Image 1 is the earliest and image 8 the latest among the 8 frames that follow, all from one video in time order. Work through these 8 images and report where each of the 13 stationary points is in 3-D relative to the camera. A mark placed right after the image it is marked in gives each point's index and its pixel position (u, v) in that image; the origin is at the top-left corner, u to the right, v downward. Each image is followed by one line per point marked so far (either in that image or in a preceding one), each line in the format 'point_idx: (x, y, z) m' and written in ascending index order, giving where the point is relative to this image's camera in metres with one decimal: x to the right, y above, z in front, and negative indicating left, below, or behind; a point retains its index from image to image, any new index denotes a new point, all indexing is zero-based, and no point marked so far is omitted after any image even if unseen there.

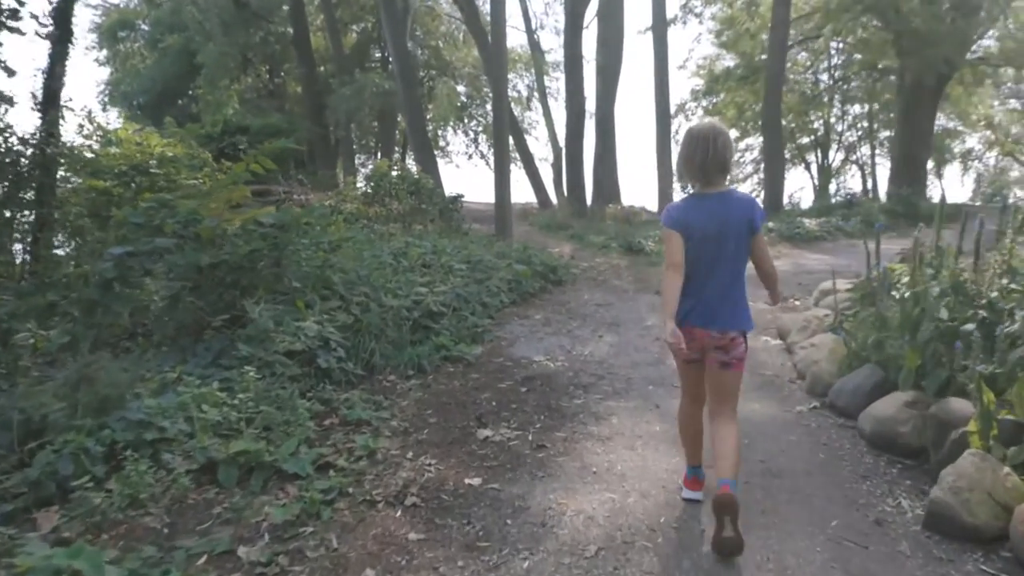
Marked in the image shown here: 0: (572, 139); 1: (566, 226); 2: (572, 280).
0: (+1.6, +3.9, +18.8) m
1: (+1.3, +1.5, +17.5) m
2: (+0.9, +0.1, +10.5) m
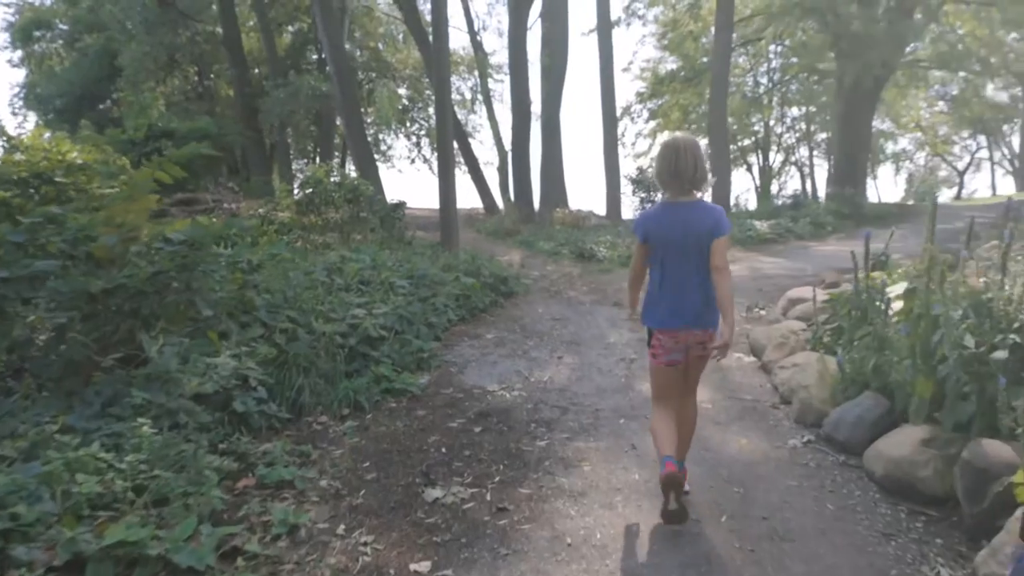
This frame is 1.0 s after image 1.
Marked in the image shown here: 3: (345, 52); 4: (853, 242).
0: (+0.2, +3.7, +18.2) m
1: (+0.1, +1.3, +16.8) m
2: (+0.2, -0.1, +9.9) m
3: (-3.6, +5.0, +15.2) m
4: (+7.5, +1.0, +15.7) m
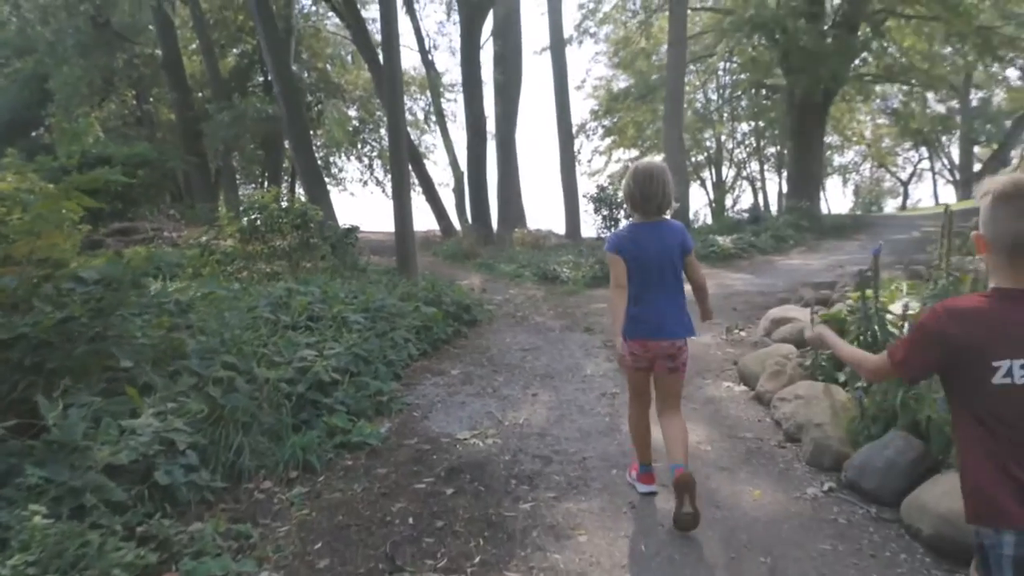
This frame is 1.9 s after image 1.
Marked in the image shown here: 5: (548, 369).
0: (-0.9, +3.1, +17.6) m
1: (-0.9, +0.8, +16.2) m
2: (-0.3, -0.4, +9.3) m
3: (-4.5, +4.4, +14.5) m
4: (+6.6, +0.7, +15.6) m
5: (+0.3, -0.8, +6.6) m
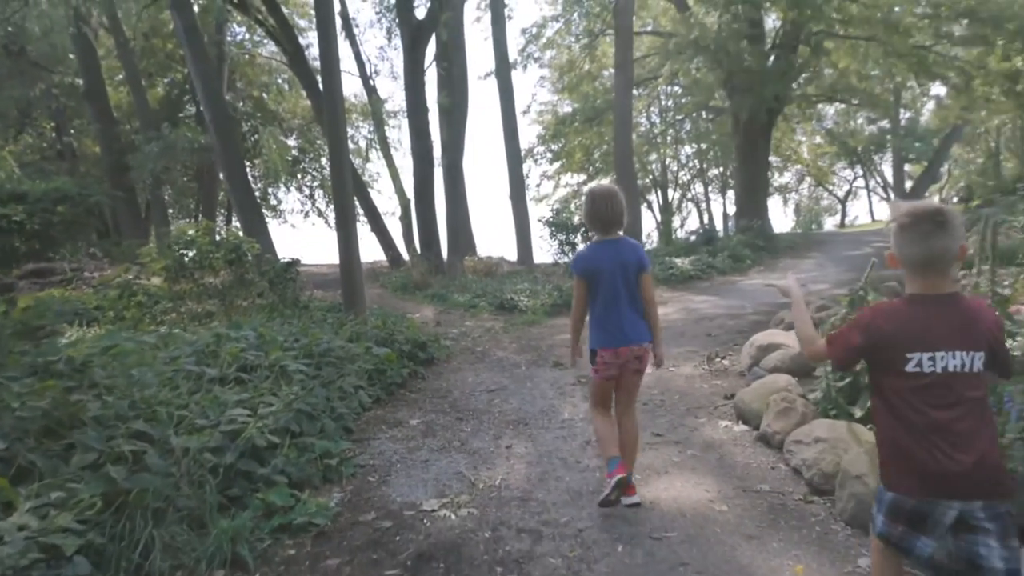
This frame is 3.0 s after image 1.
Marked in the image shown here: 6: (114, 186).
0: (-2.1, +2.3, +16.9) m
1: (-1.9, +0.1, +15.4) m
2: (-0.8, -0.8, +8.5) m
3: (-5.5, +3.6, +13.5) m
4: (+5.6, +0.3, +15.3) m
5: (+0.1, -1.1, +5.9) m
6: (-11.1, +2.9, +19.9) m
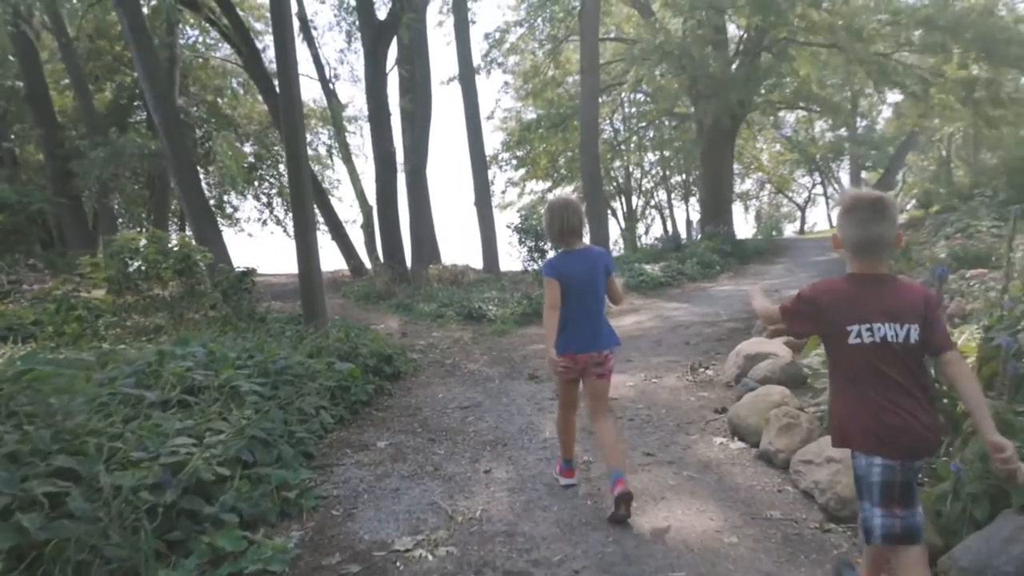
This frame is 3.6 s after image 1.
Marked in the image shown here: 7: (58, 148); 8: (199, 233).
0: (-2.9, +2.1, +16.3) m
1: (-2.6, -0.1, +14.9) m
2: (-1.1, -0.9, +8.0) m
3: (-6.1, +3.4, +12.8) m
4: (+4.9, +0.1, +15.1) m
5: (-0.1, -1.1, +5.4) m
6: (-12.1, +2.5, +18.9) m
7: (-12.1, +3.7, +18.9) m
8: (-5.7, +1.0, +12.9) m
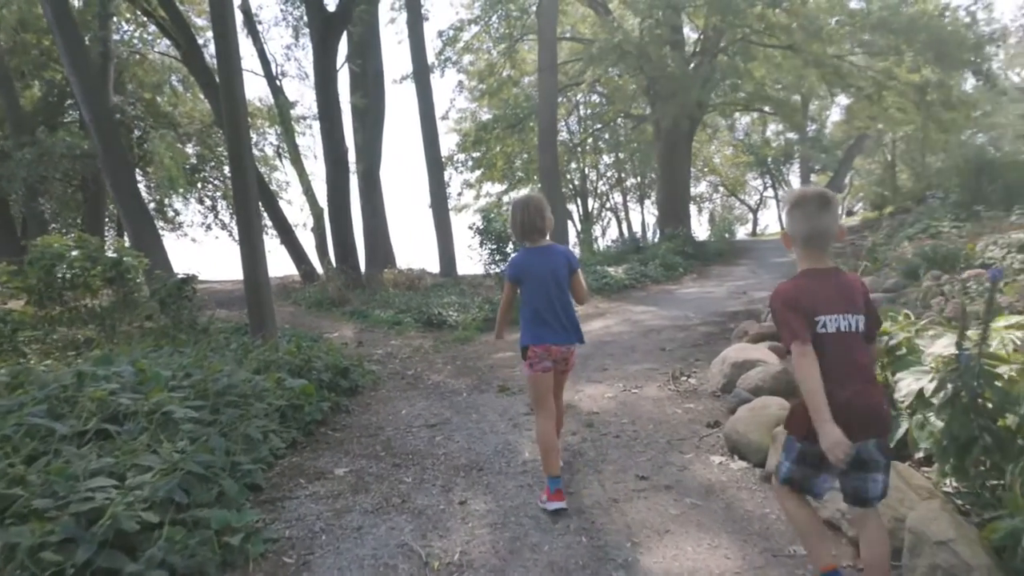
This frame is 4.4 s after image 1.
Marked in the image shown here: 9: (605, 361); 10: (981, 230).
0: (-3.8, +2.0, +15.6) m
1: (-3.4, -0.3, +14.1) m
2: (-1.4, -1.0, +7.3) m
3: (-6.8, +3.3, +11.9) m
4: (+4.1, +0.1, +14.9) m
5: (-0.3, -1.2, +4.9) m
6: (-13.1, +2.3, +17.5) m
7: (-13.2, +3.5, +17.5) m
8: (-6.3, +0.9, +11.9) m
9: (+1.0, -0.8, +7.9) m
10: (+8.5, +1.1, +12.9) m
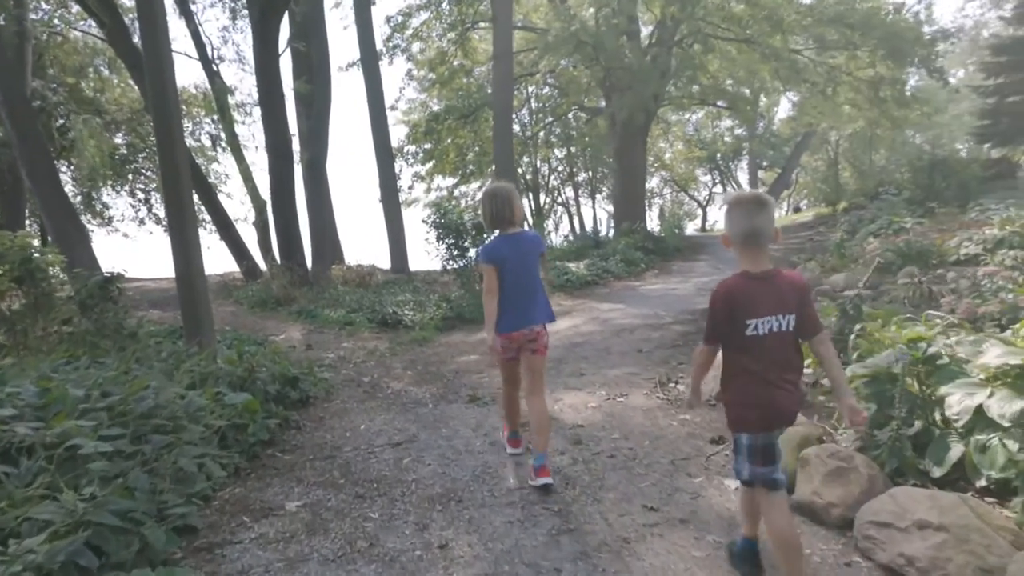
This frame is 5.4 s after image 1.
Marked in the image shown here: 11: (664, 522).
0: (-4.7, +2.0, +14.6) m
1: (-4.1, -0.2, +13.2) m
2: (-1.7, -1.0, +6.6) m
3: (-7.5, +3.3, +10.7) m
4: (+3.2, +0.2, +14.5) m
5: (-0.4, -1.2, +4.2) m
6: (-14.1, +2.3, +15.9) m
7: (-14.2, +3.5, +15.8) m
8: (-7.0, +0.9, +10.8) m
9: (+0.7, -0.8, +7.4) m
10: (+7.8, +1.1, +12.8) m
11: (+0.7, -1.2, +3.5) m
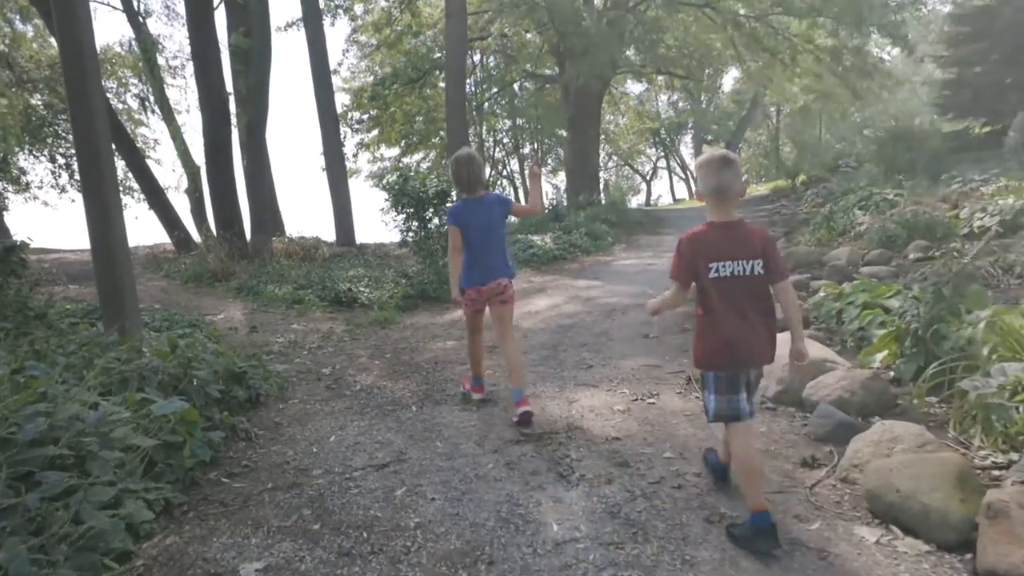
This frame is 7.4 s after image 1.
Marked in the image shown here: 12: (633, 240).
0: (-5.4, +2.5, +13.0) m
1: (-4.7, +0.2, +11.7) m
2: (-1.7, -0.8, +5.3) m
3: (-7.8, +3.6, +8.8) m
4: (+2.5, +0.6, +13.6) m
5: (-0.2, -1.1, +3.1) m
6: (-14.9, +2.8, +13.4) m
7: (-14.9, +4.1, +13.3) m
8: (-7.3, +1.2, +9.0) m
9: (+0.6, -0.6, +6.3) m
10: (+7.2, +1.5, +12.3) m
11: (+1.0, -1.1, +2.5) m
12: (+2.8, +1.1, +16.4) m
